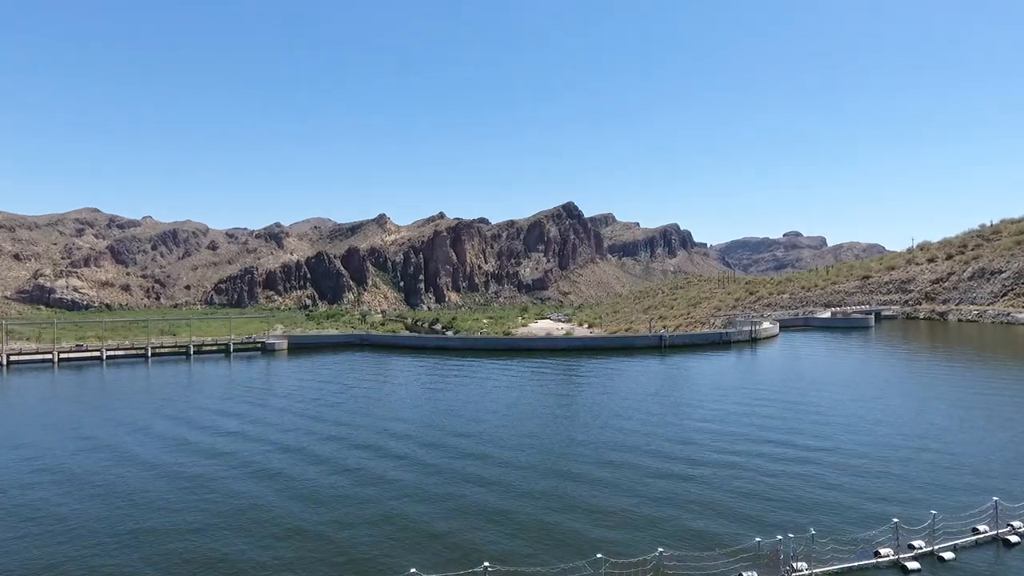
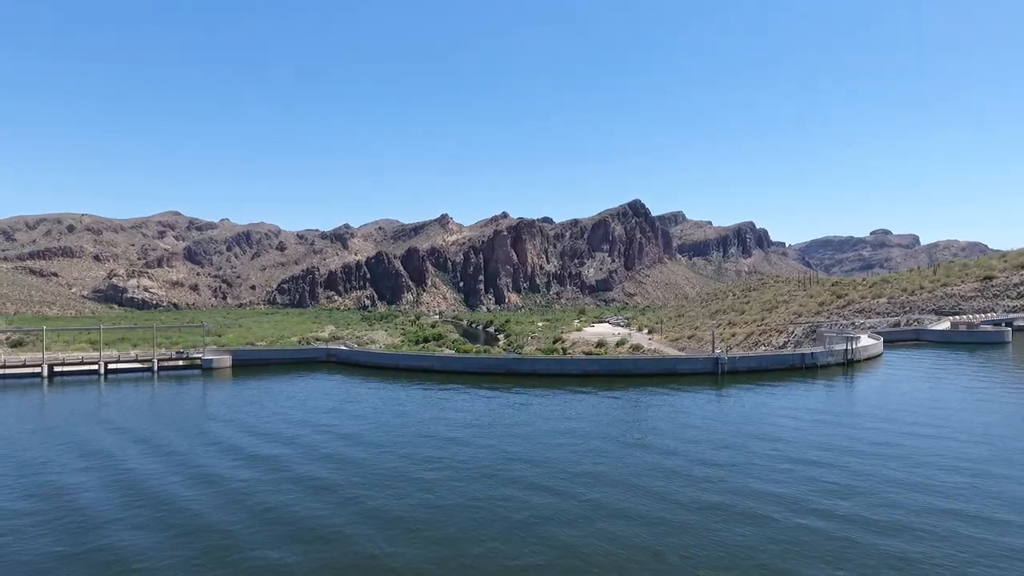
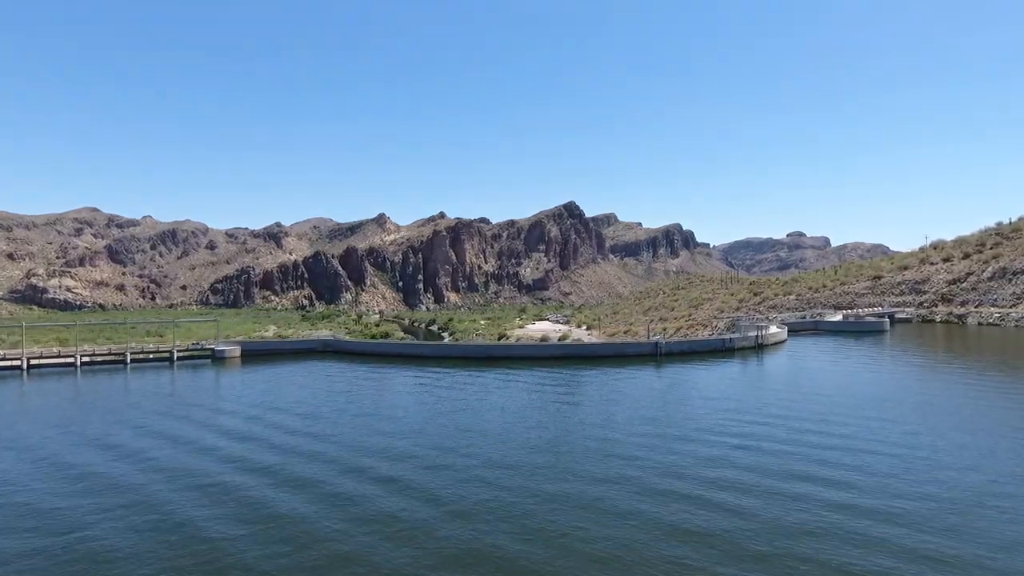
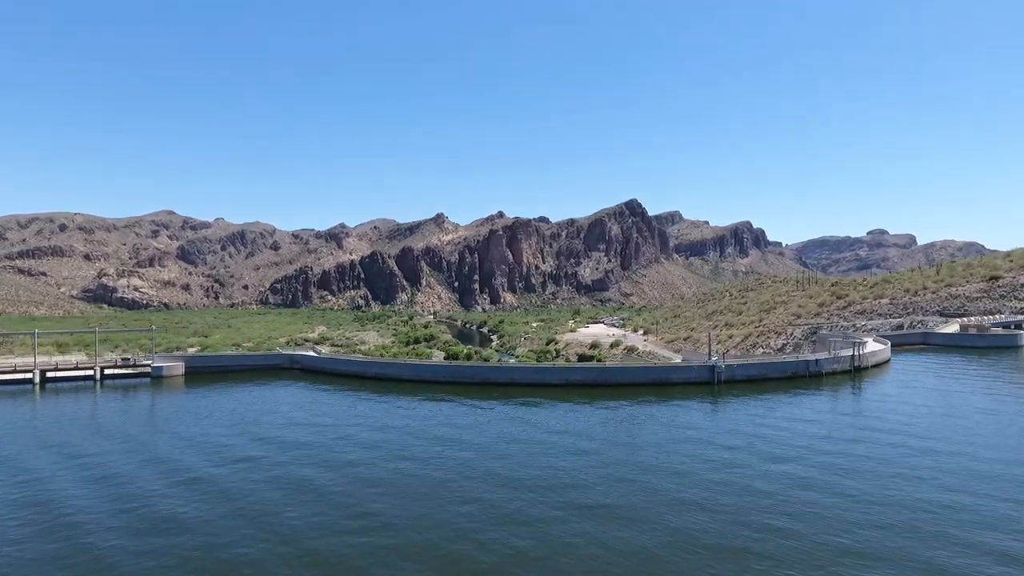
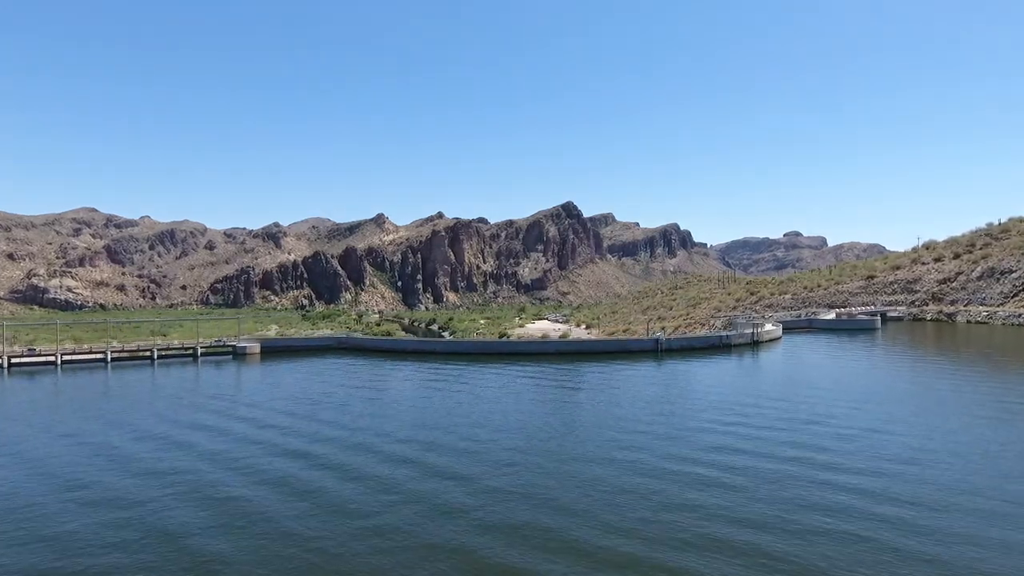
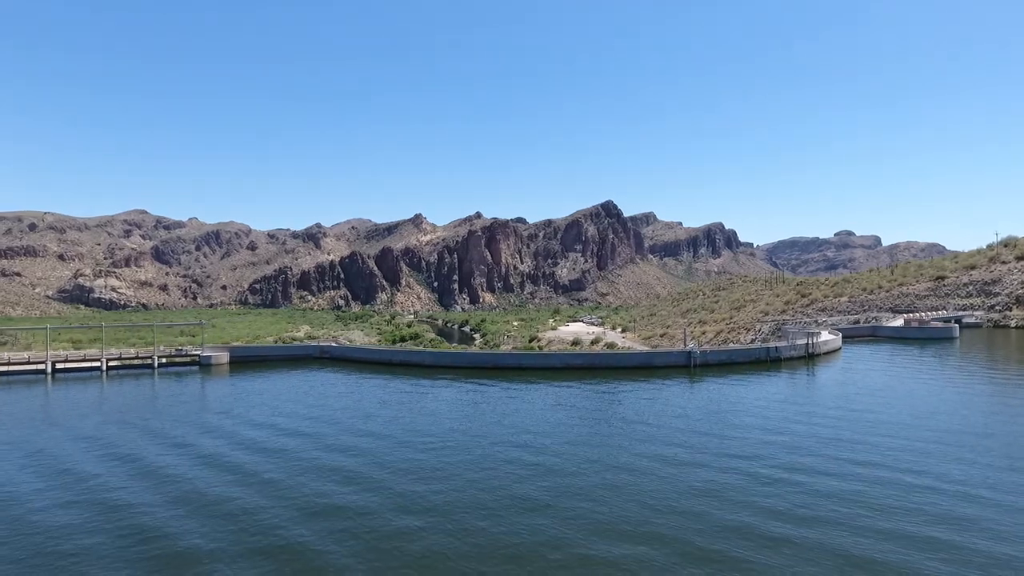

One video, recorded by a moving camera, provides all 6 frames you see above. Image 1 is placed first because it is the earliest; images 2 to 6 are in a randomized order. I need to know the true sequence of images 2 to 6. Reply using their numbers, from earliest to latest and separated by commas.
5, 3, 6, 2, 4
